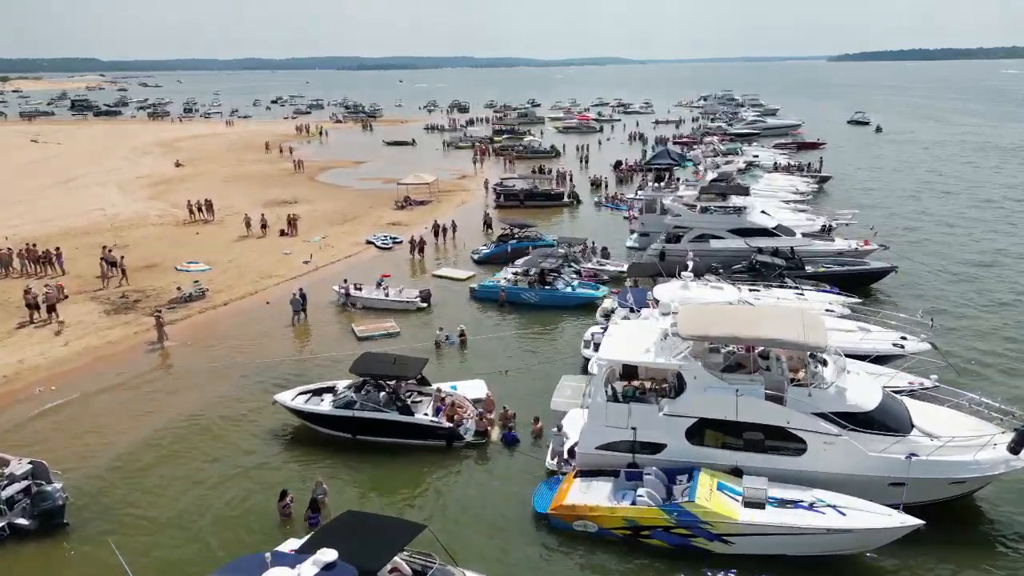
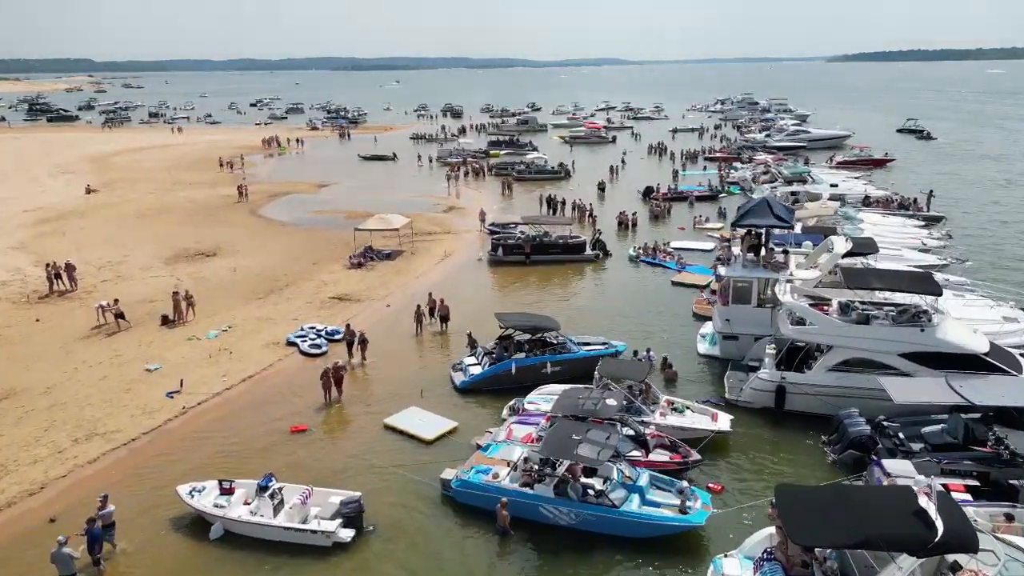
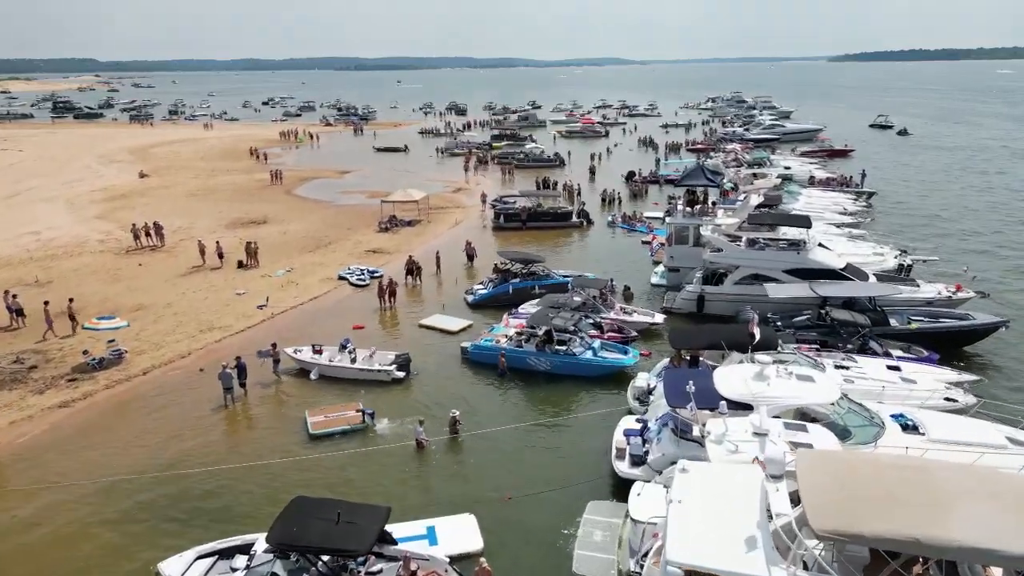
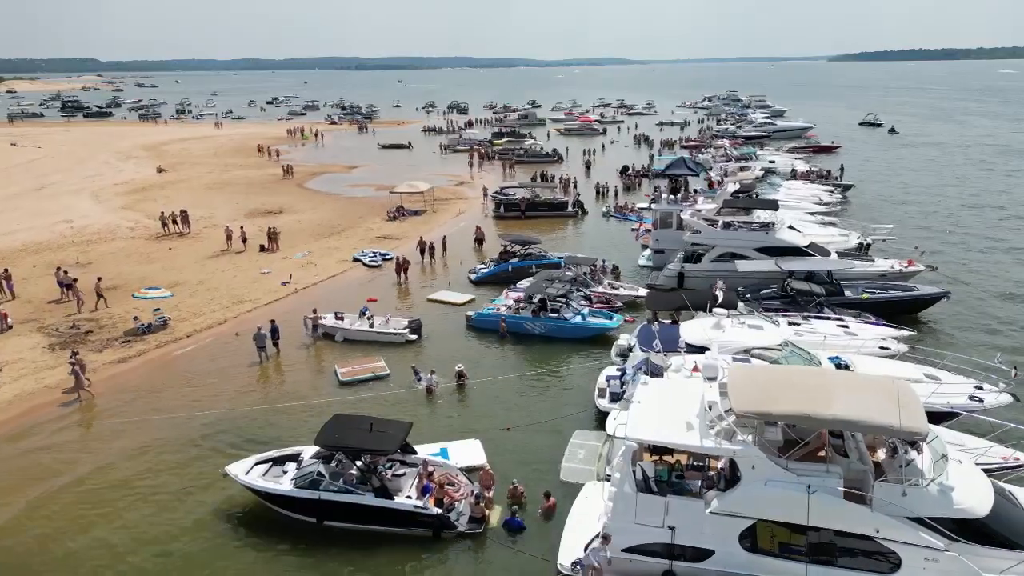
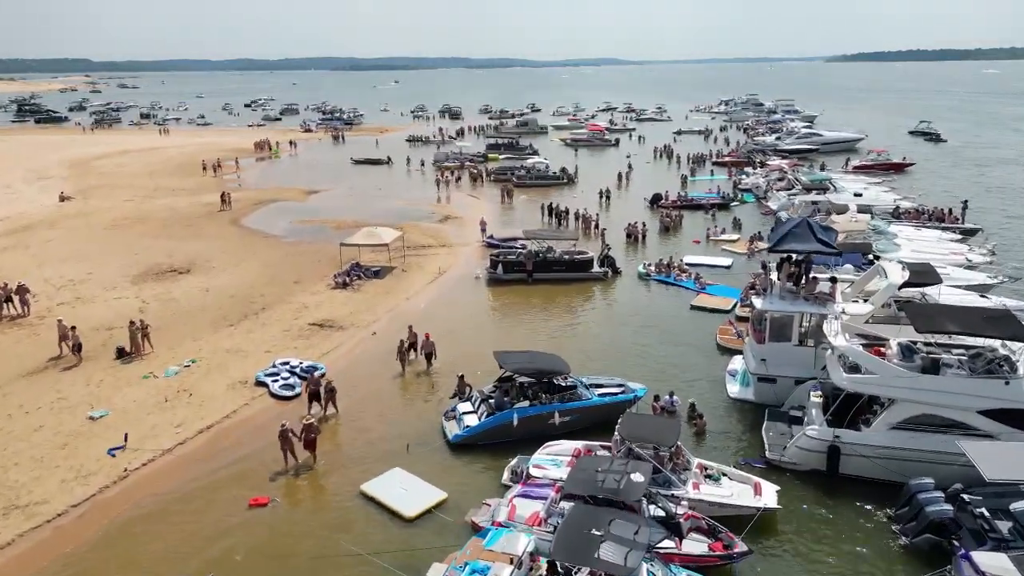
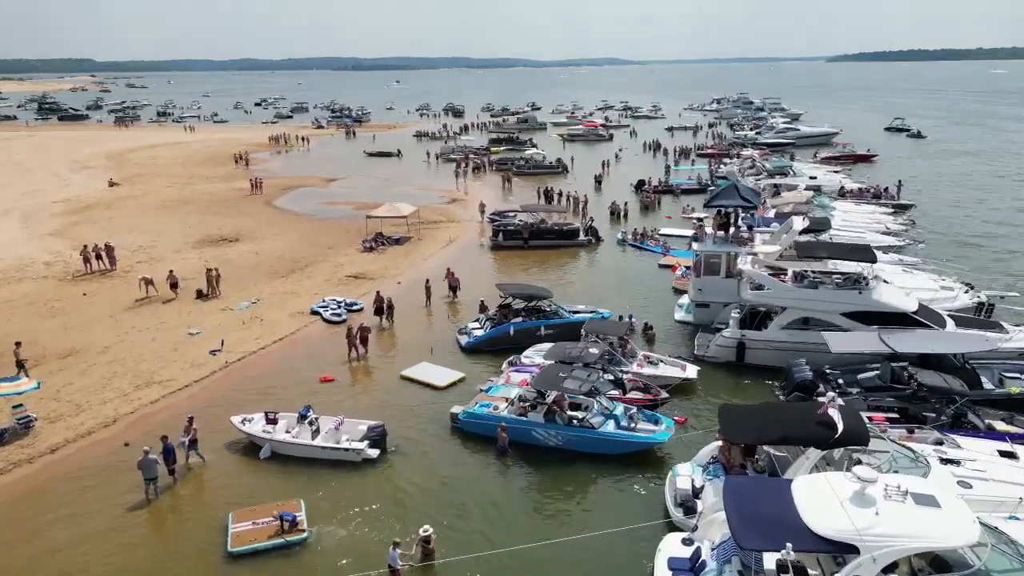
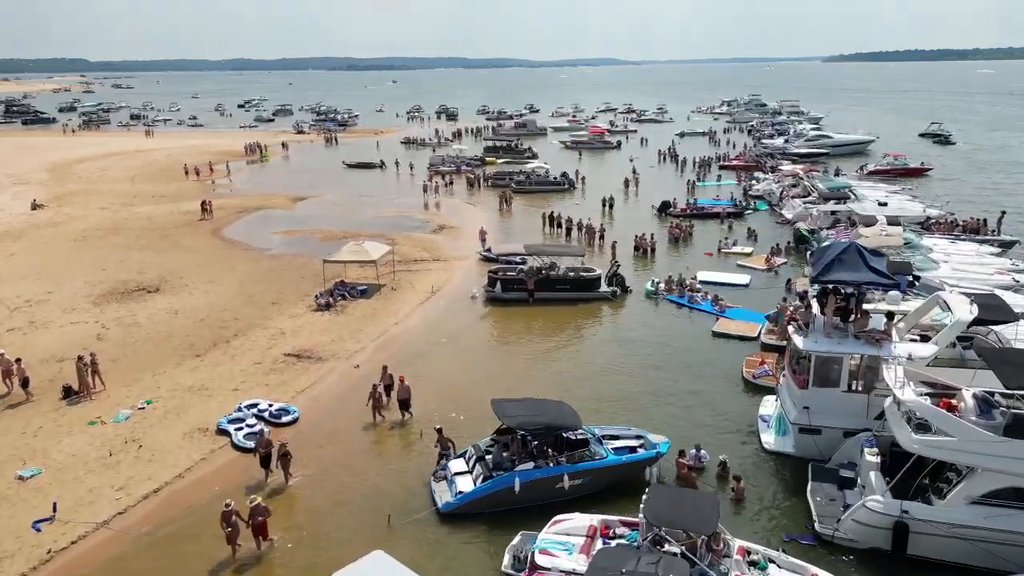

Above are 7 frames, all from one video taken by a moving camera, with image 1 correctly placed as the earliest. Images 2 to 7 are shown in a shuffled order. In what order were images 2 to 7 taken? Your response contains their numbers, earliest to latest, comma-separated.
4, 3, 6, 2, 5, 7
